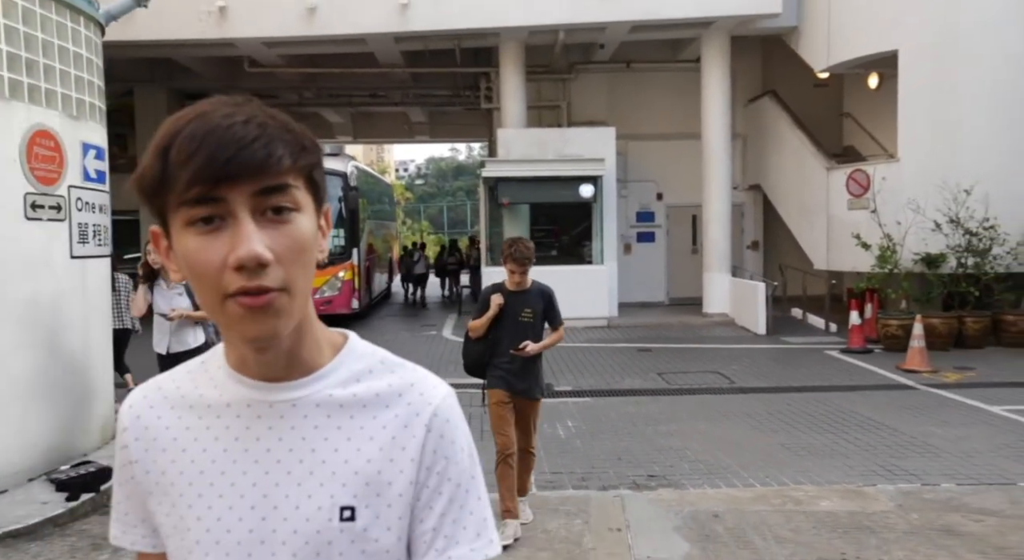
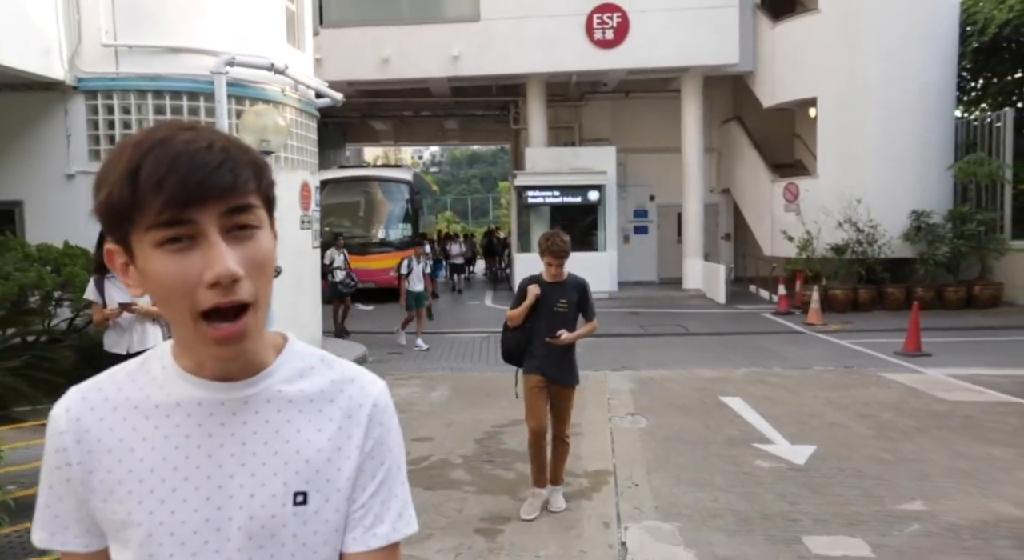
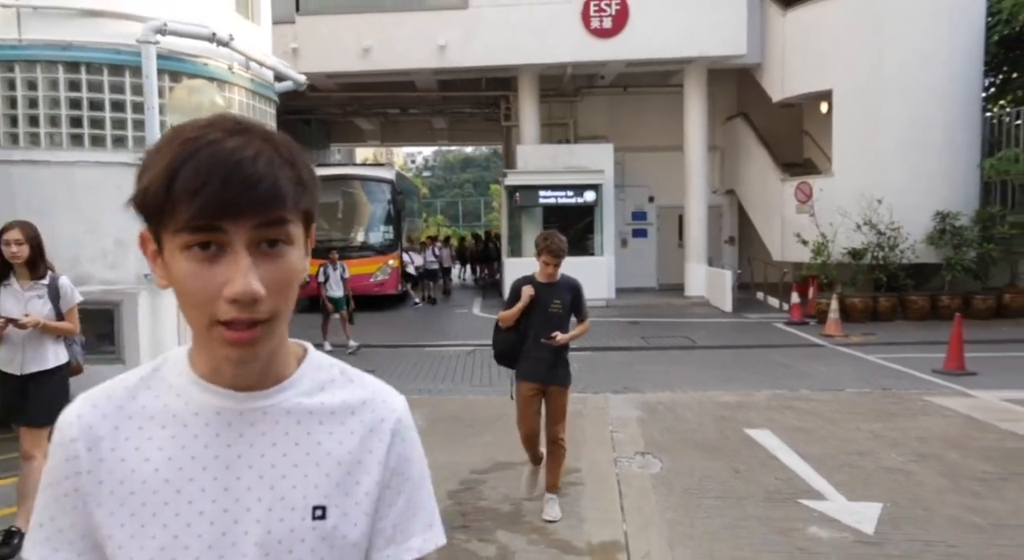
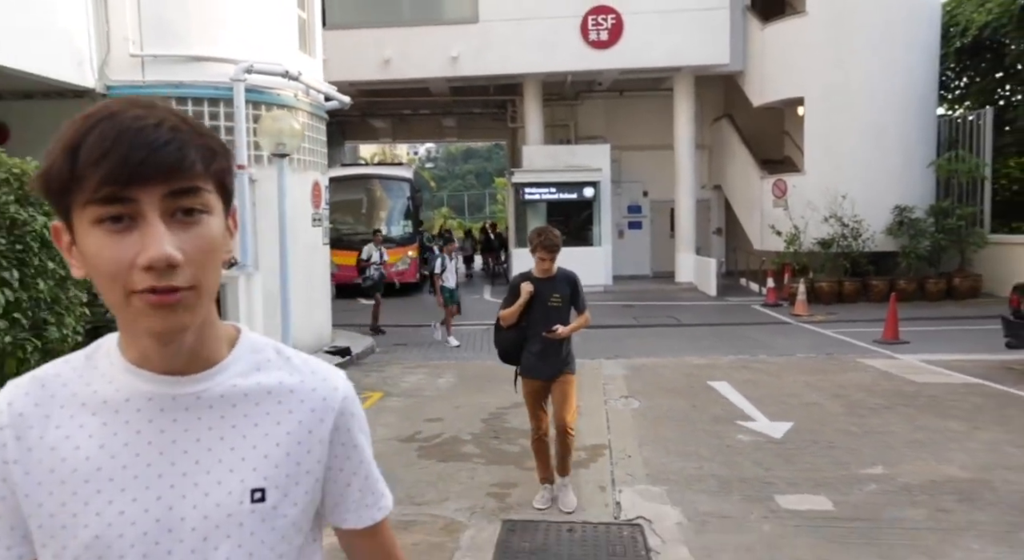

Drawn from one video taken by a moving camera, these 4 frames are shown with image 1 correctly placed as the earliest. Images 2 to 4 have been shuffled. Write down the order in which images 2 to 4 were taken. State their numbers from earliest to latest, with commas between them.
3, 2, 4
